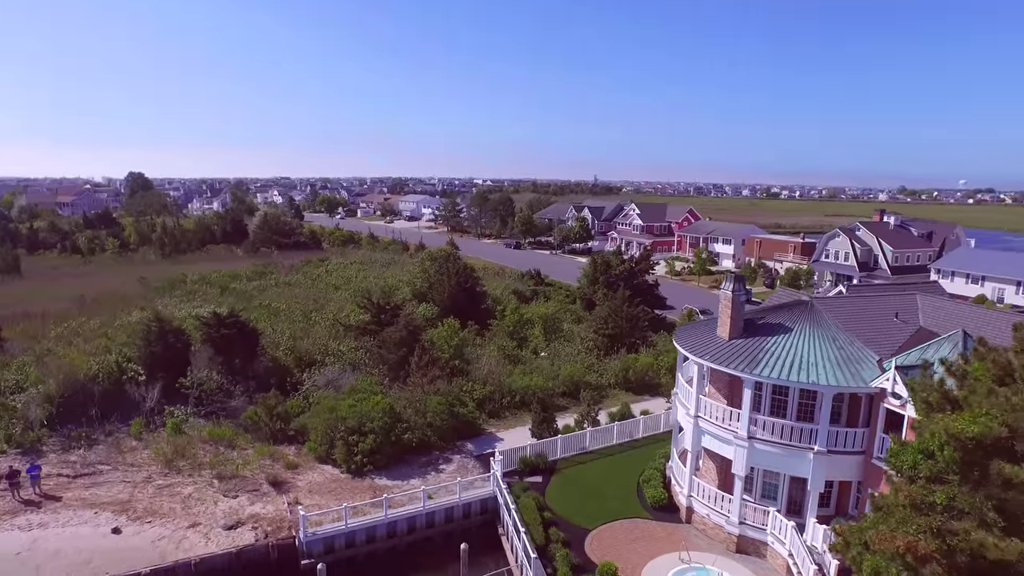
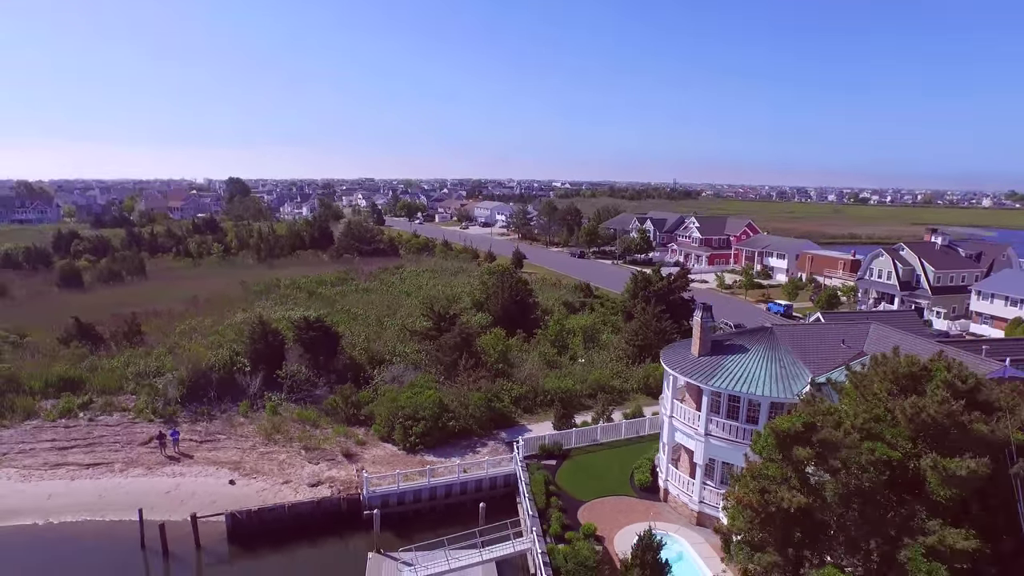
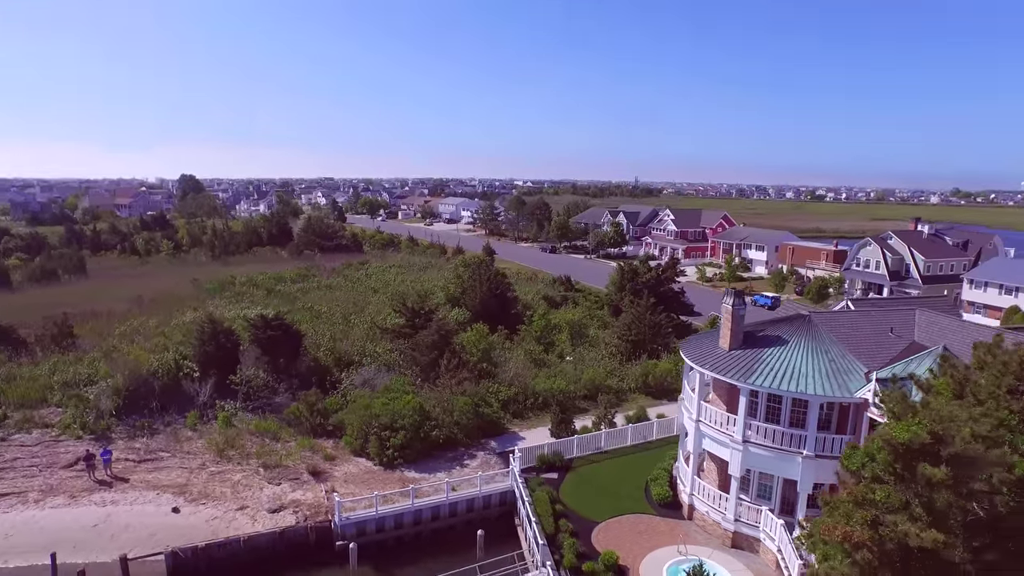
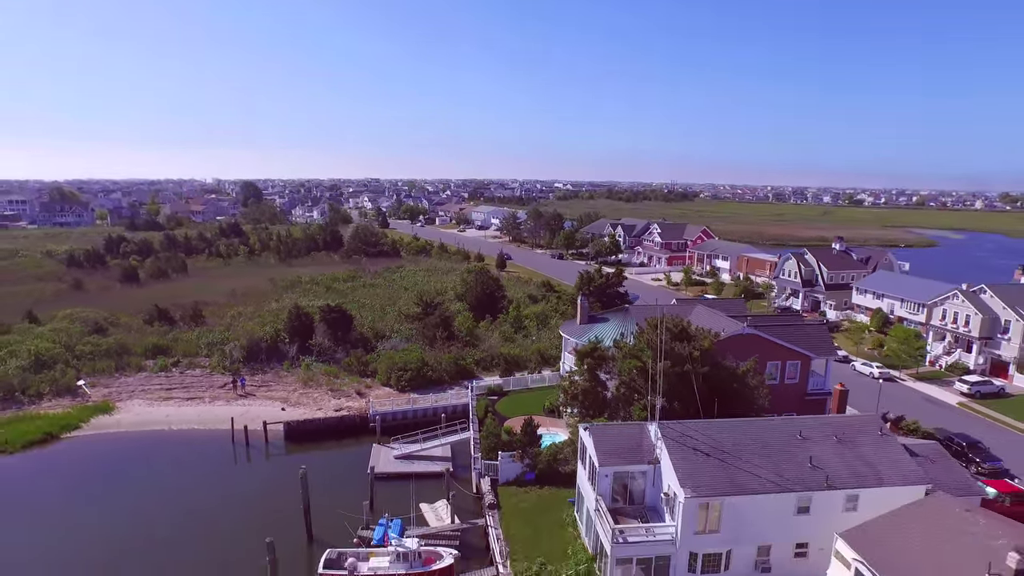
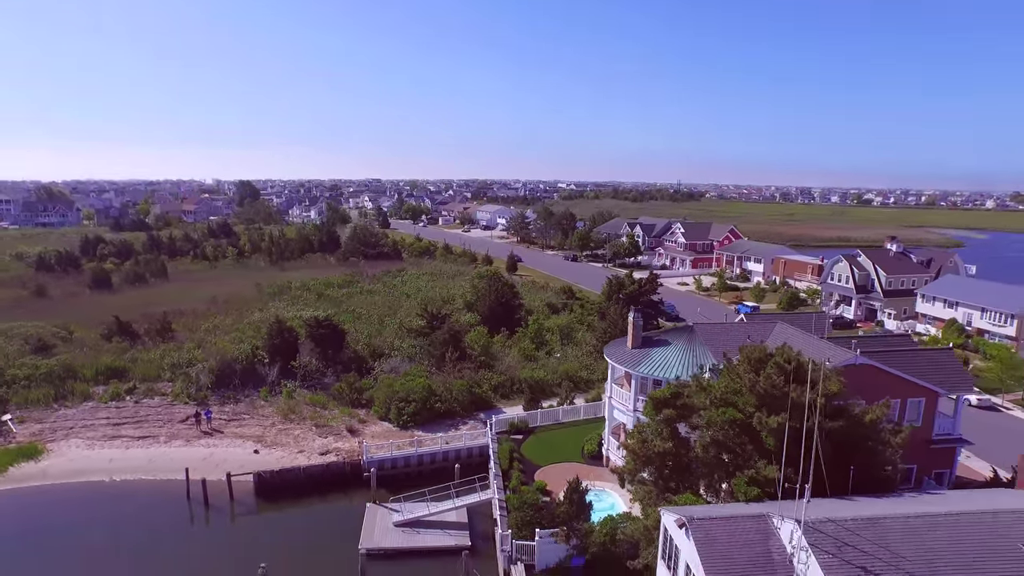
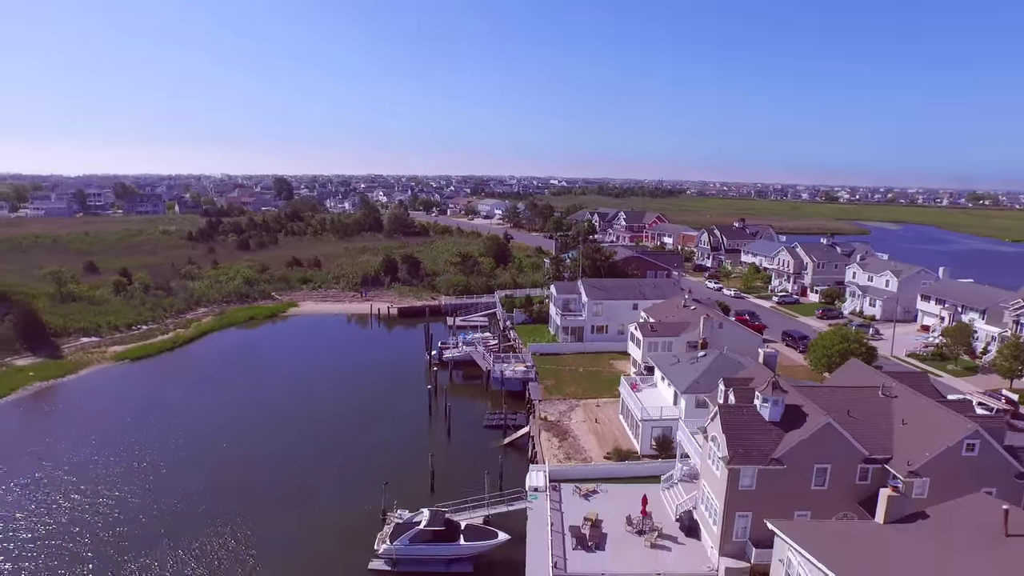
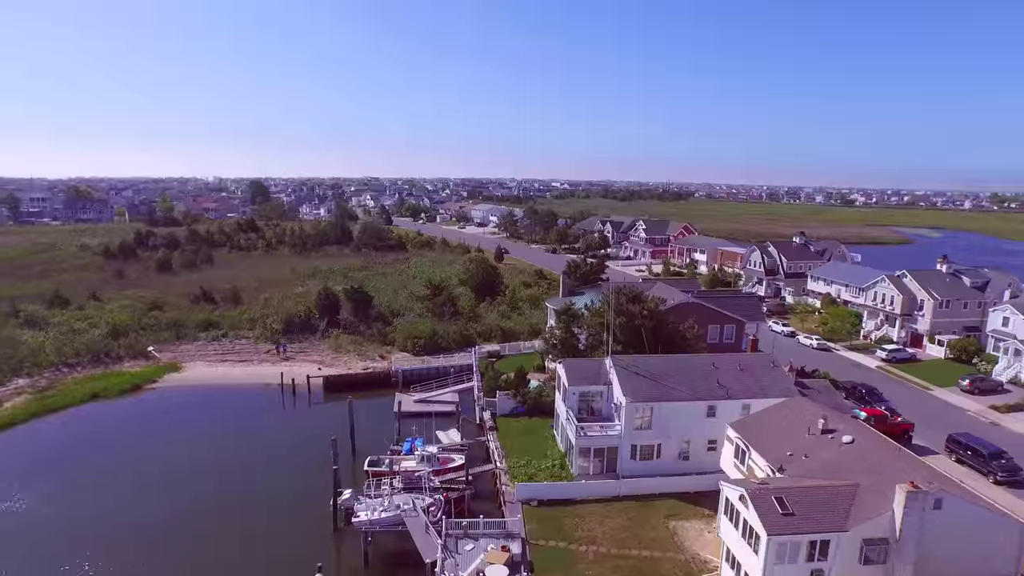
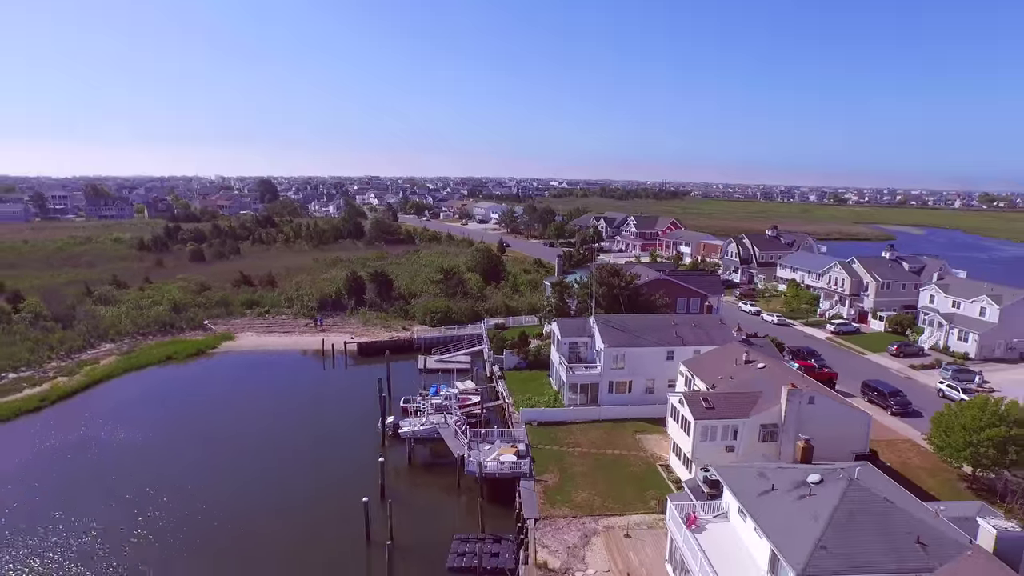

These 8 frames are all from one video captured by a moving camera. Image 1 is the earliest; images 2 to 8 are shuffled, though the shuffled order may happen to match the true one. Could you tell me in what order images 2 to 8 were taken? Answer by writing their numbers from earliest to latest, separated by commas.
3, 2, 5, 4, 7, 8, 6
